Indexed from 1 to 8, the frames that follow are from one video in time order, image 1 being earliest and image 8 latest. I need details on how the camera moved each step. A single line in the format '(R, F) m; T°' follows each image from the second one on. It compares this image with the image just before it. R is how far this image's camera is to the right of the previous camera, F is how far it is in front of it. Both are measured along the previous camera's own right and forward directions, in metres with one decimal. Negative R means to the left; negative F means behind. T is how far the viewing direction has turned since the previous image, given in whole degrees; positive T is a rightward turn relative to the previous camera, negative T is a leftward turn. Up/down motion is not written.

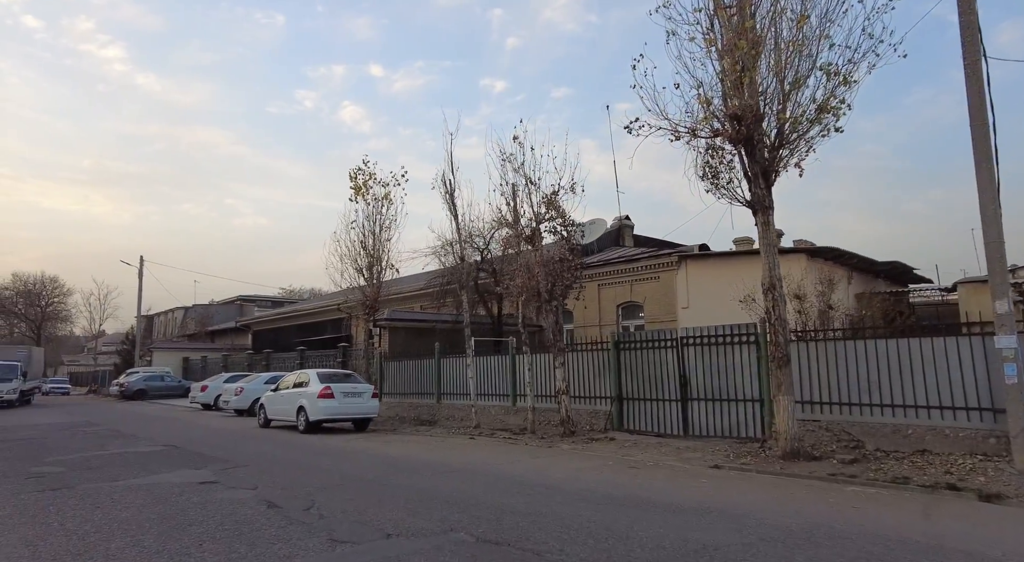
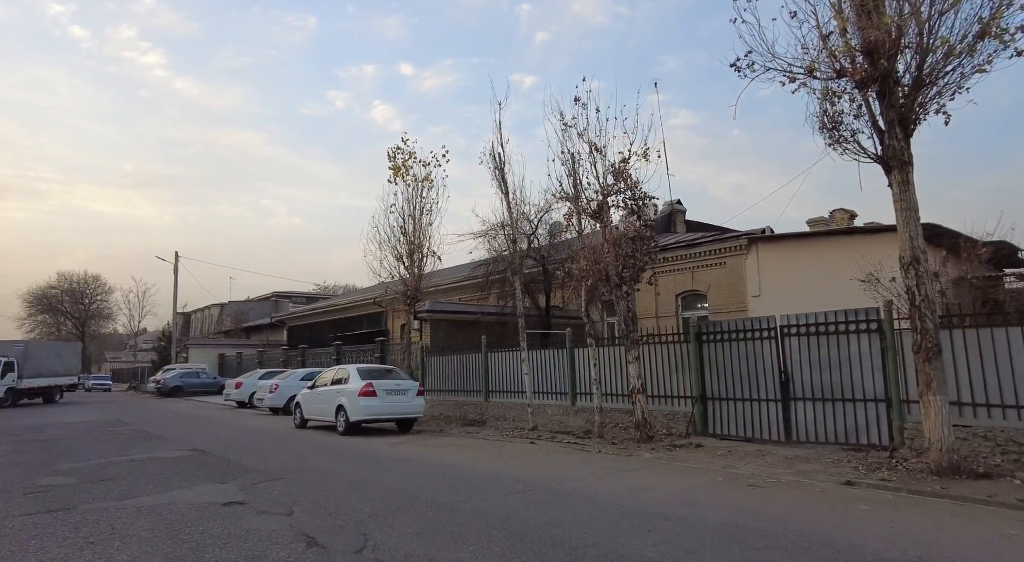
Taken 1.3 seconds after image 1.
(-0.7, +1.6) m; -3°
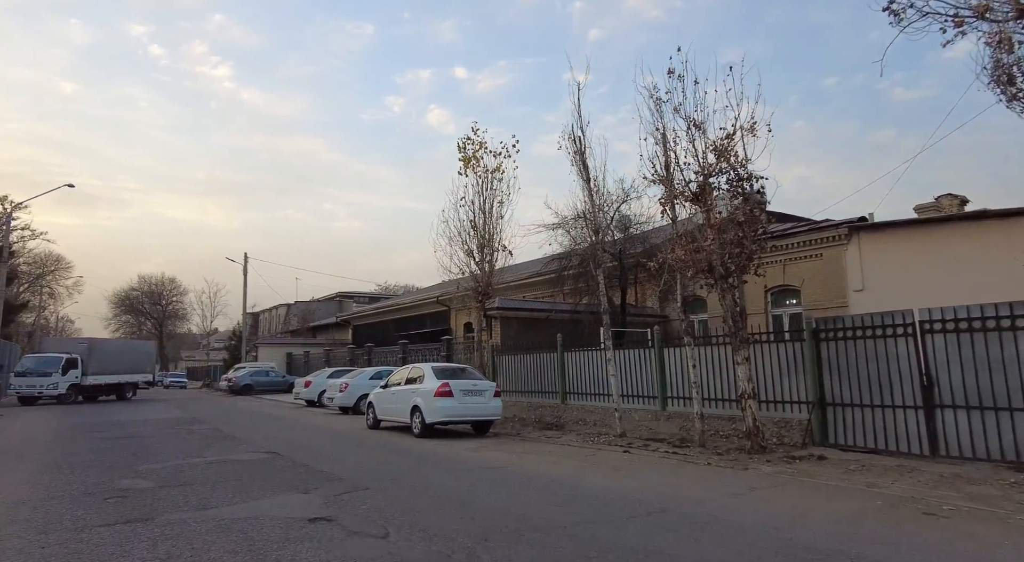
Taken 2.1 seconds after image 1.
(-0.7, +0.9) m; -5°
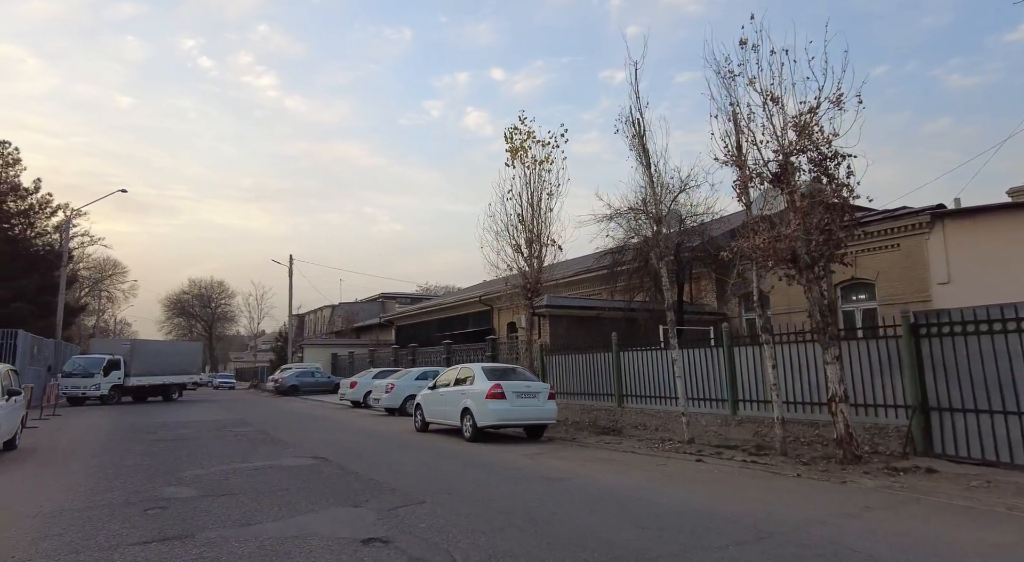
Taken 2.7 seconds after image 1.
(-0.3, +0.8) m; -4°
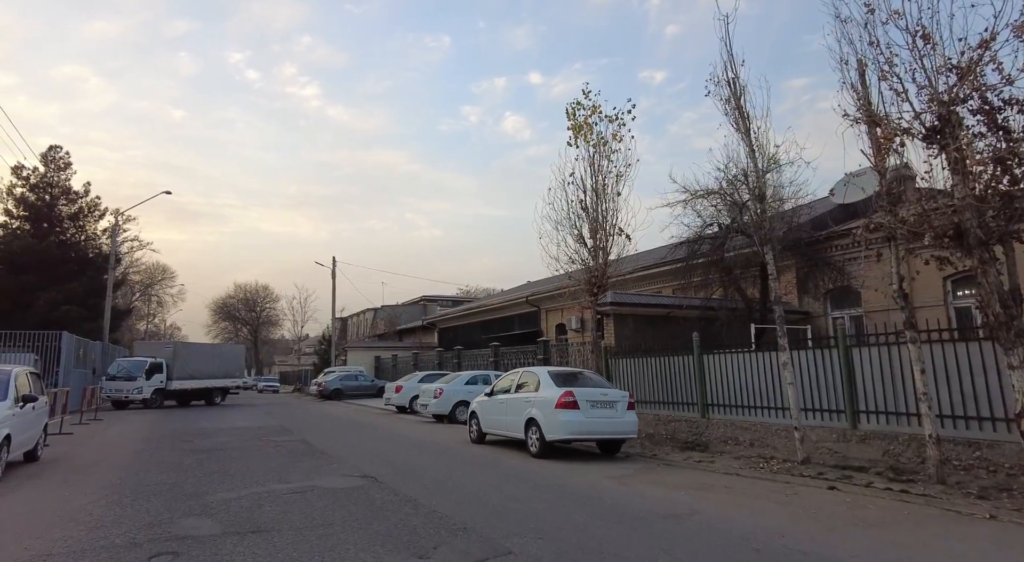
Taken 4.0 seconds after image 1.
(-0.6, +1.6) m; -4°
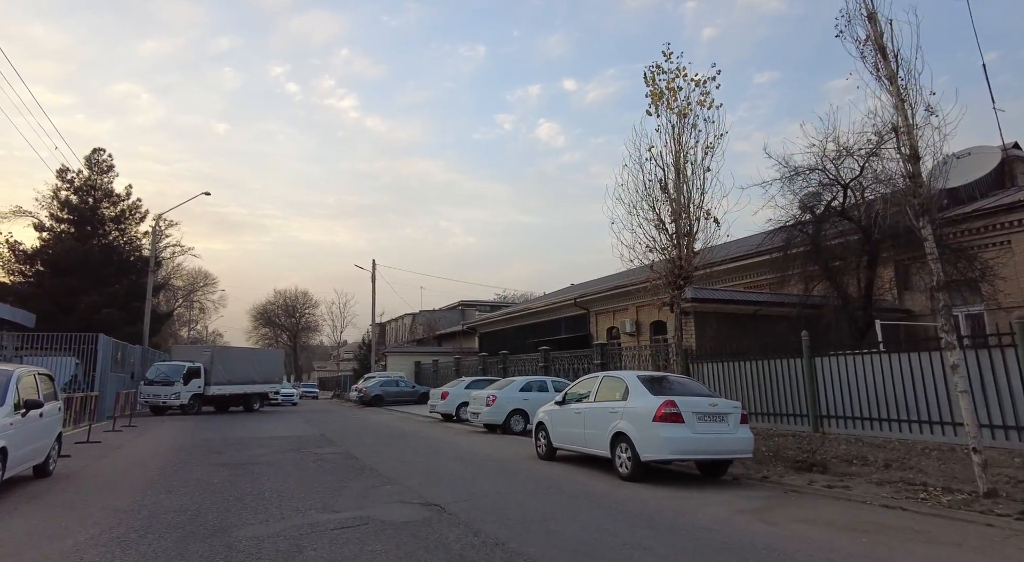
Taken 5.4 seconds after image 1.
(-0.8, +1.8) m; -3°
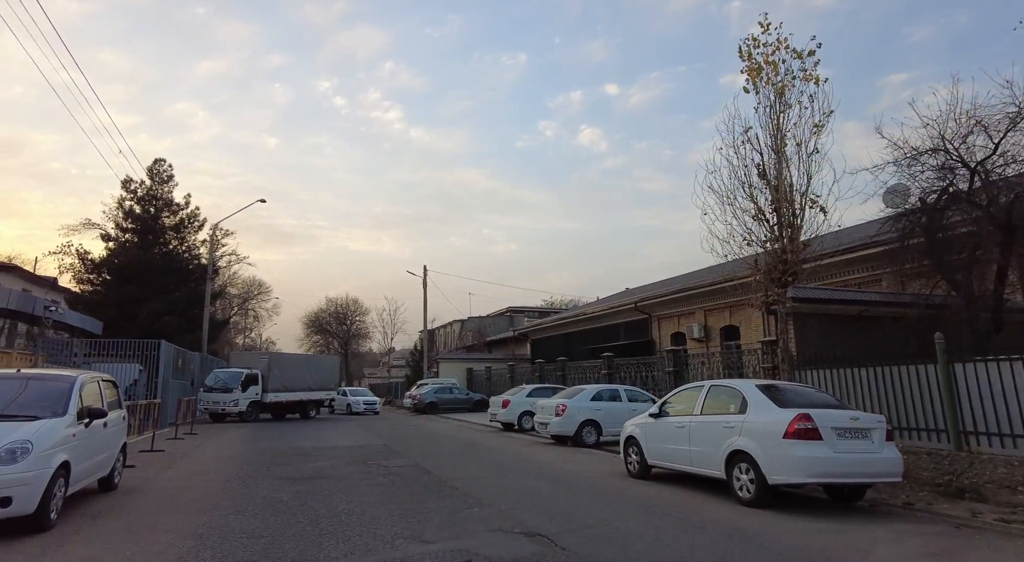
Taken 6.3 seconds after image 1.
(-0.8, +1.0) m; -4°
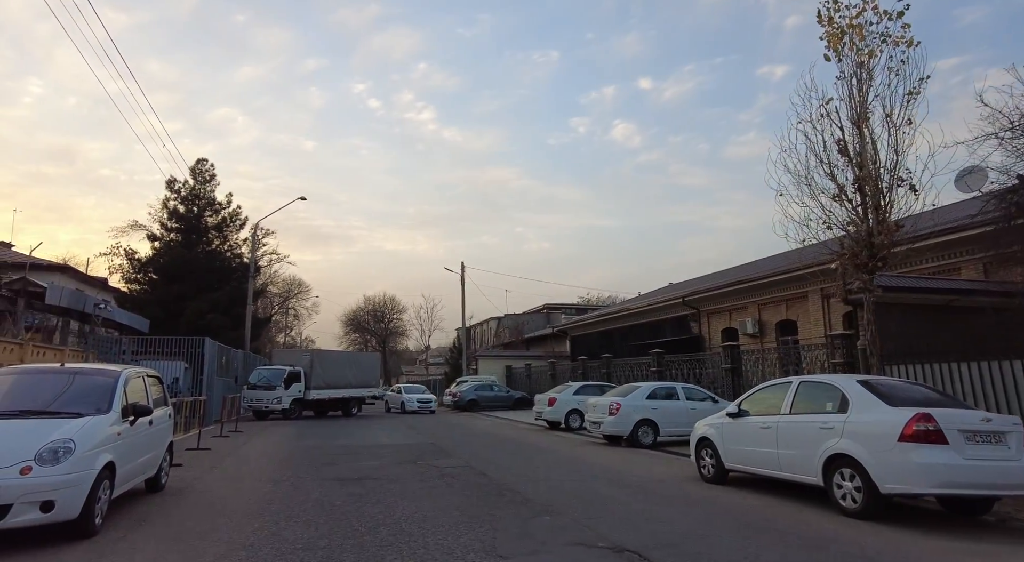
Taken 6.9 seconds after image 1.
(-0.5, +0.7) m; -3°
